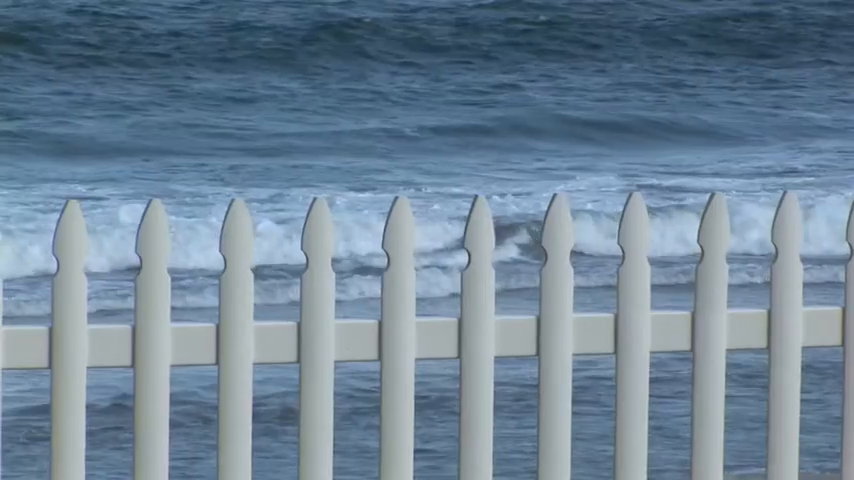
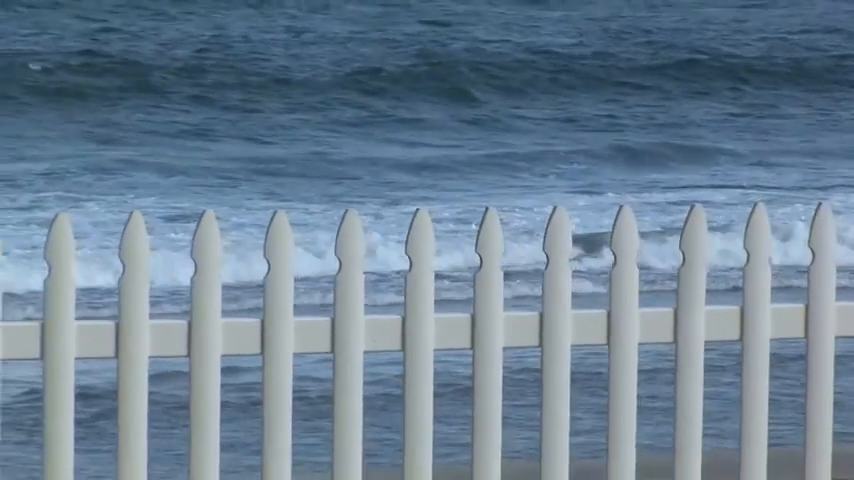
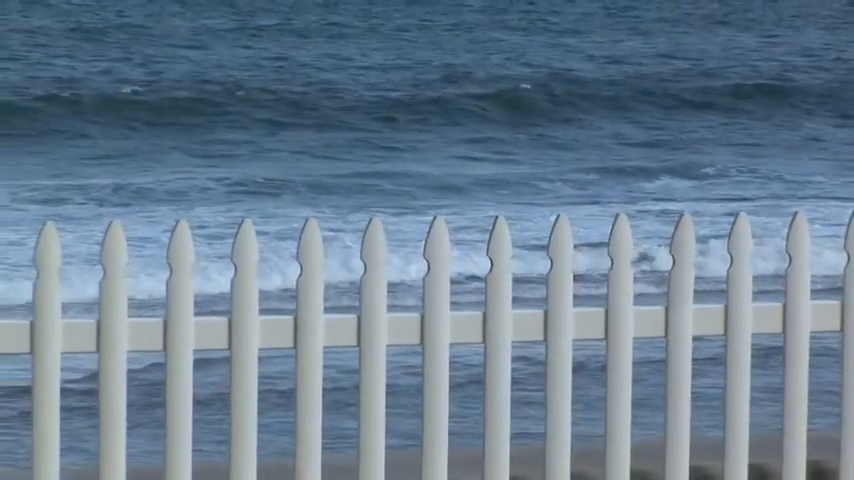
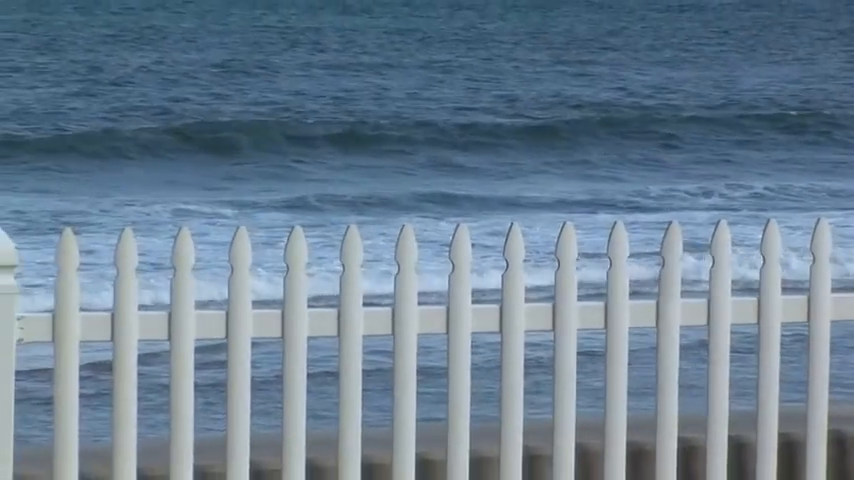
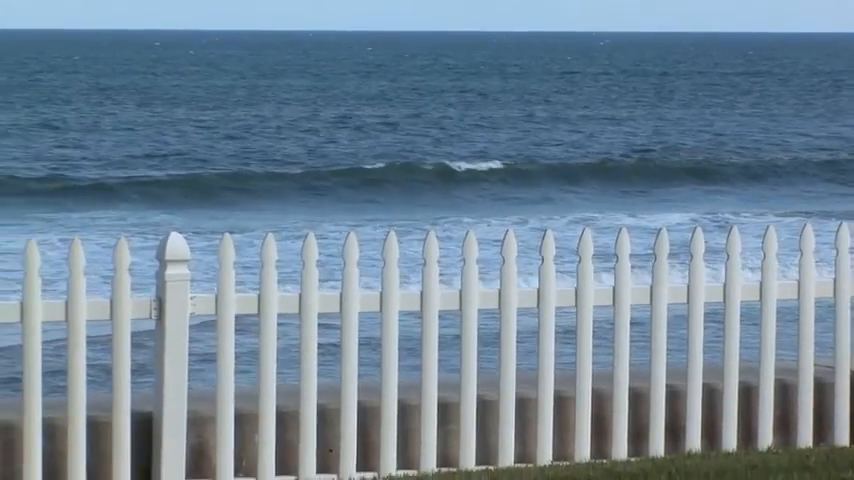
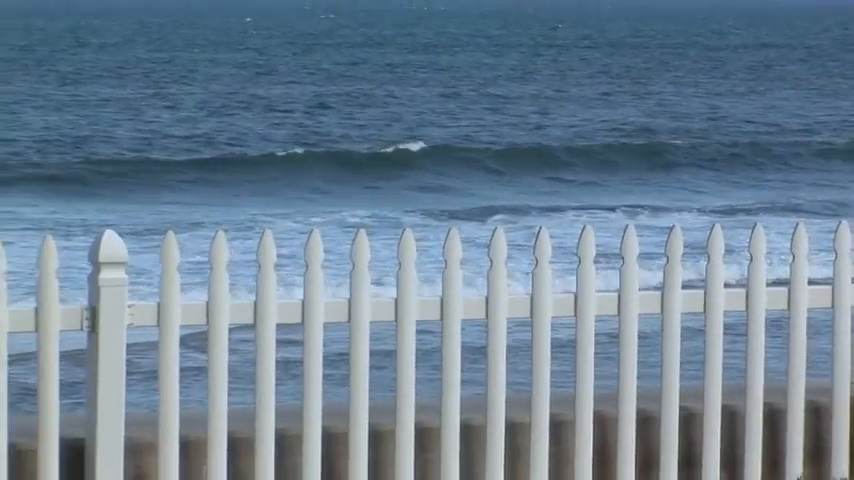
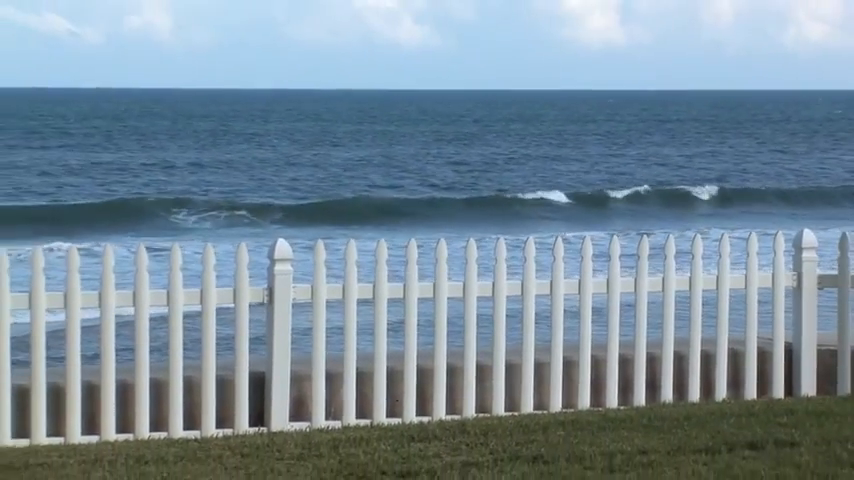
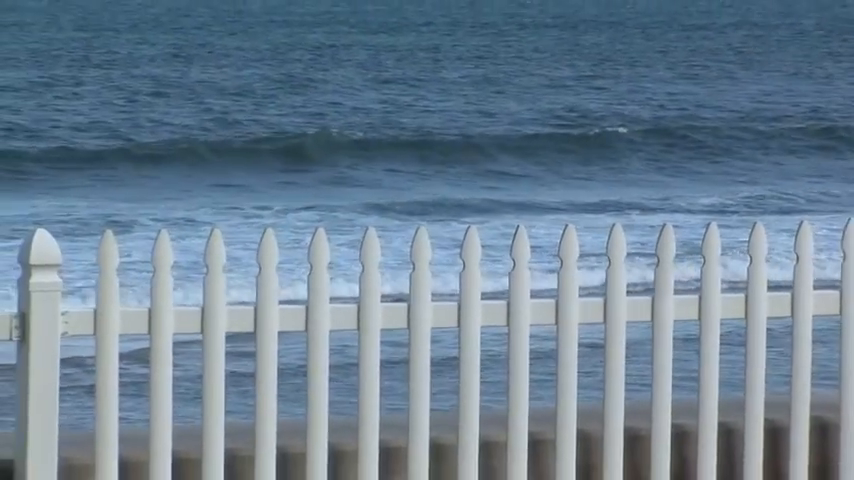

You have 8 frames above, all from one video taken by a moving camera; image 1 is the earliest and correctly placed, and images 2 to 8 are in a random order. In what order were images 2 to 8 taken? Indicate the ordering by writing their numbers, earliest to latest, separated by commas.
2, 3, 4, 8, 6, 5, 7
